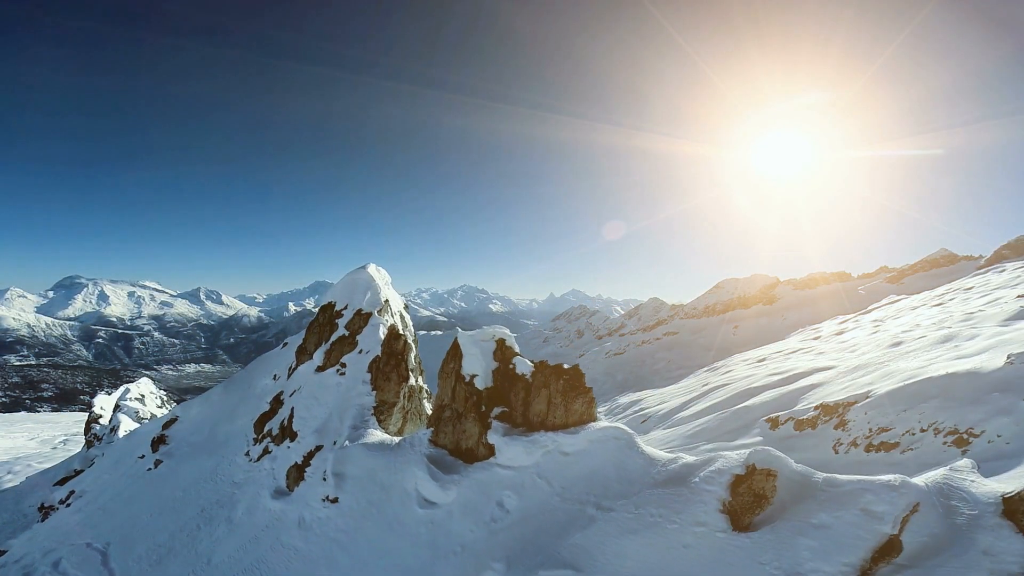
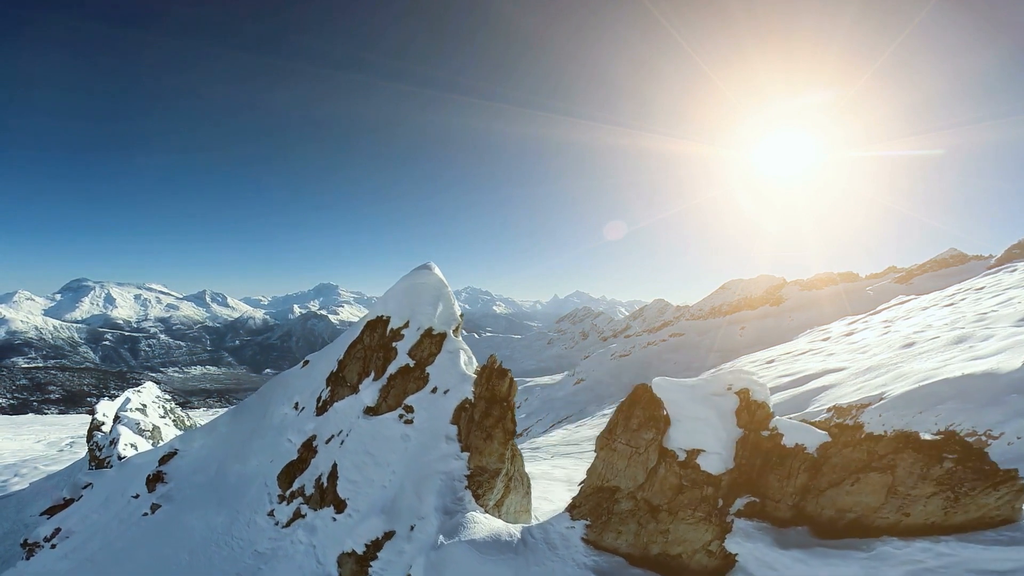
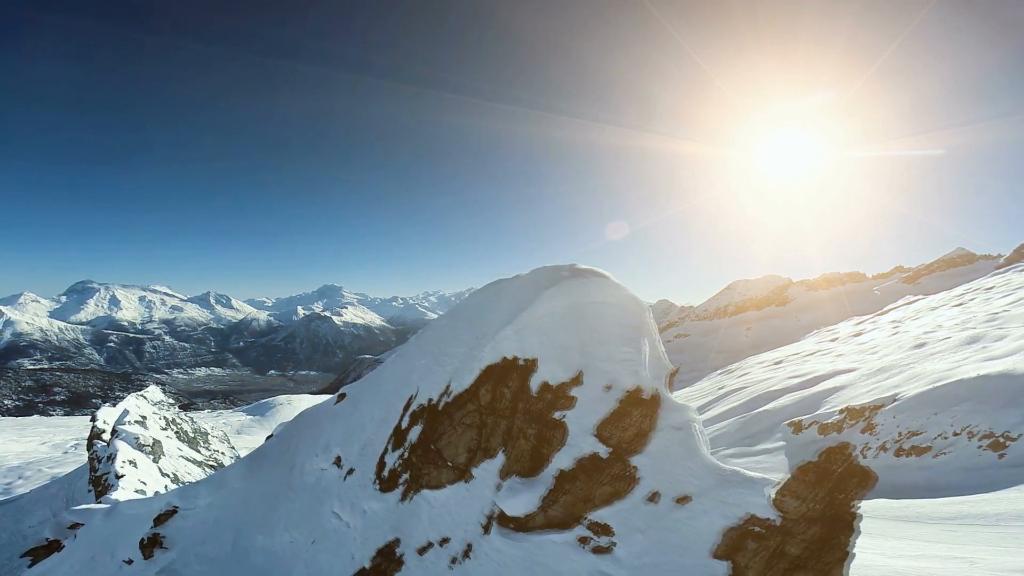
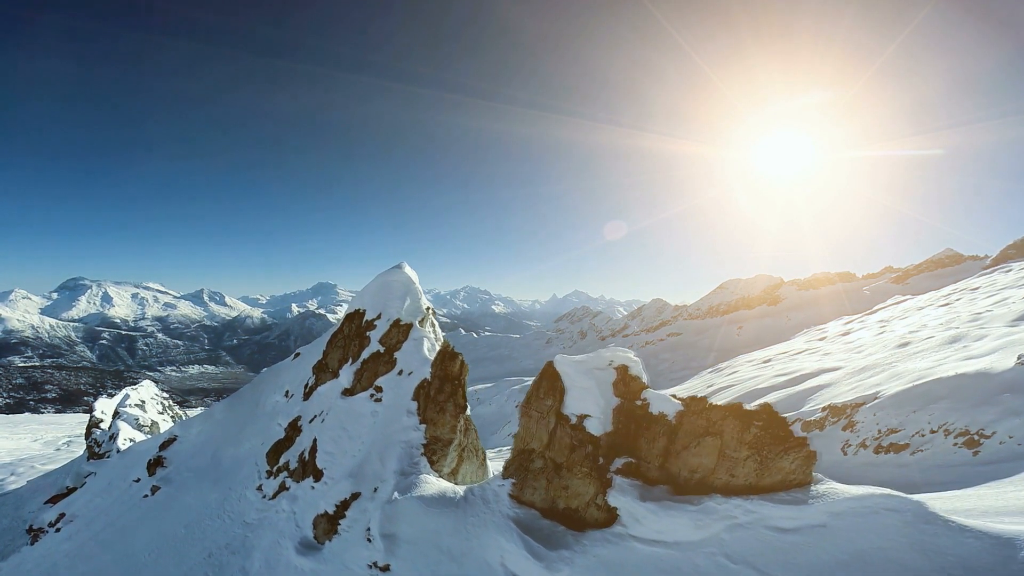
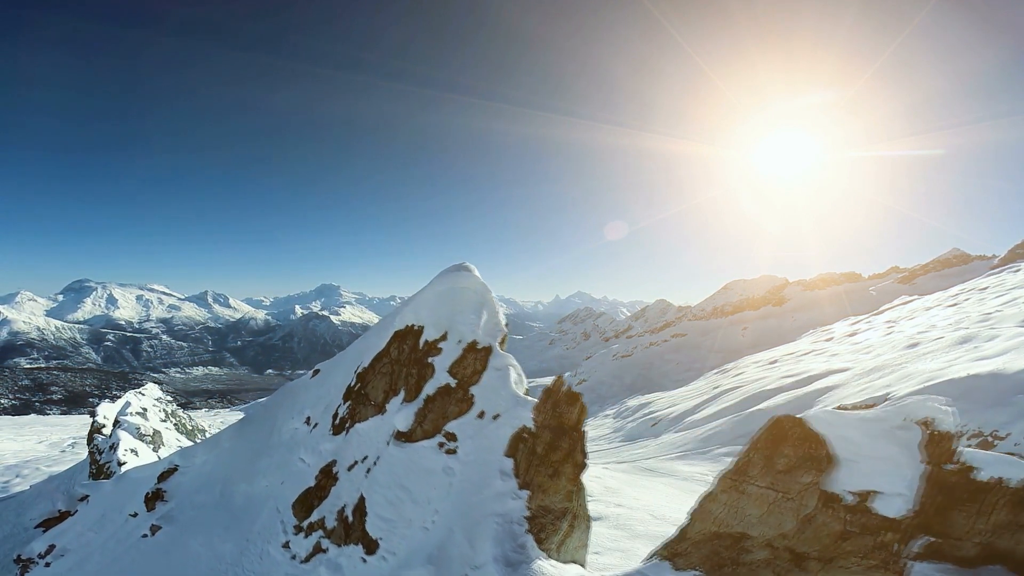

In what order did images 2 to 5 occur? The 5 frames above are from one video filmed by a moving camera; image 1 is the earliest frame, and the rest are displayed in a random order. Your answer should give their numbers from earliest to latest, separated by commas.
4, 2, 5, 3
